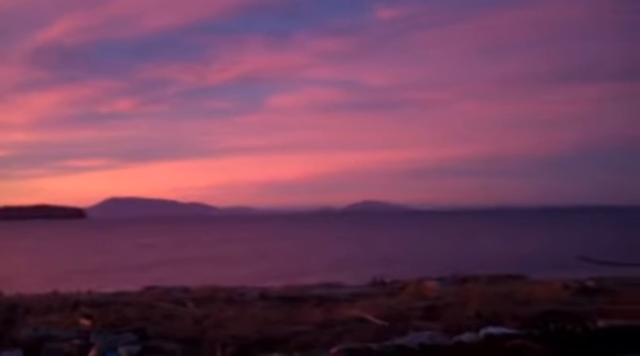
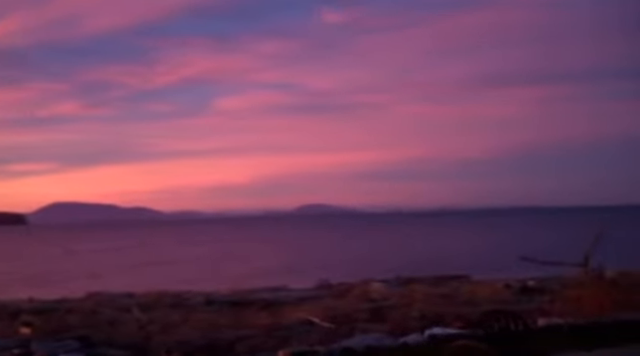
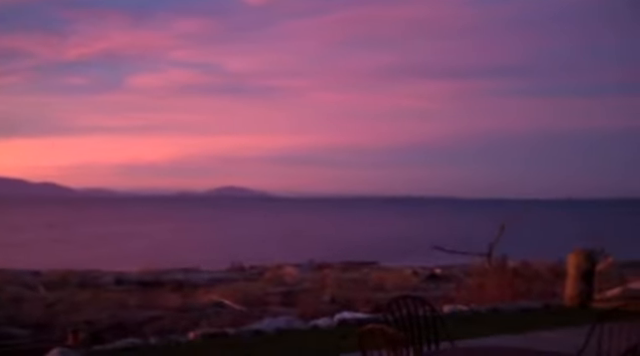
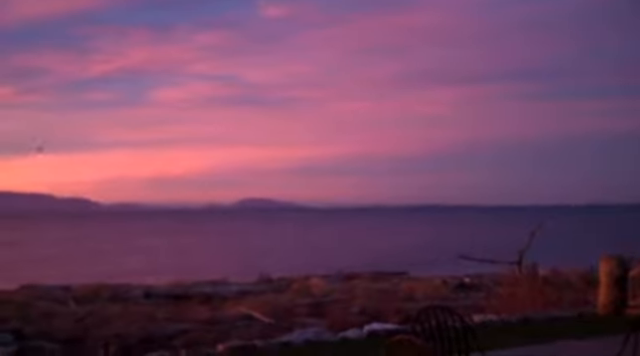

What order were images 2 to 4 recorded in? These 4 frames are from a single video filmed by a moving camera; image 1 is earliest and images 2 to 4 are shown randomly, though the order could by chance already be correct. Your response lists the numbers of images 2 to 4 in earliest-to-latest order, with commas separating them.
2, 4, 3
